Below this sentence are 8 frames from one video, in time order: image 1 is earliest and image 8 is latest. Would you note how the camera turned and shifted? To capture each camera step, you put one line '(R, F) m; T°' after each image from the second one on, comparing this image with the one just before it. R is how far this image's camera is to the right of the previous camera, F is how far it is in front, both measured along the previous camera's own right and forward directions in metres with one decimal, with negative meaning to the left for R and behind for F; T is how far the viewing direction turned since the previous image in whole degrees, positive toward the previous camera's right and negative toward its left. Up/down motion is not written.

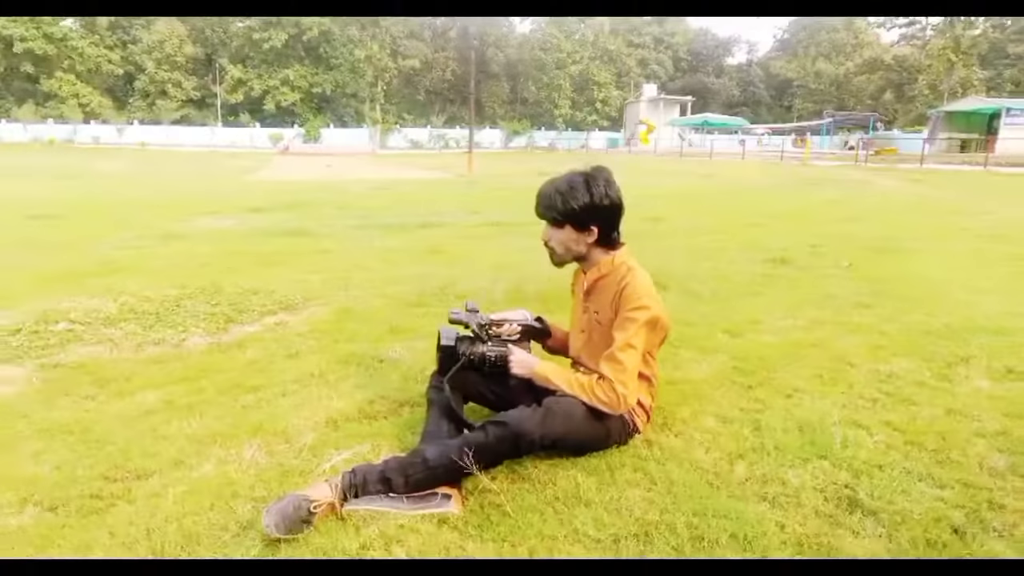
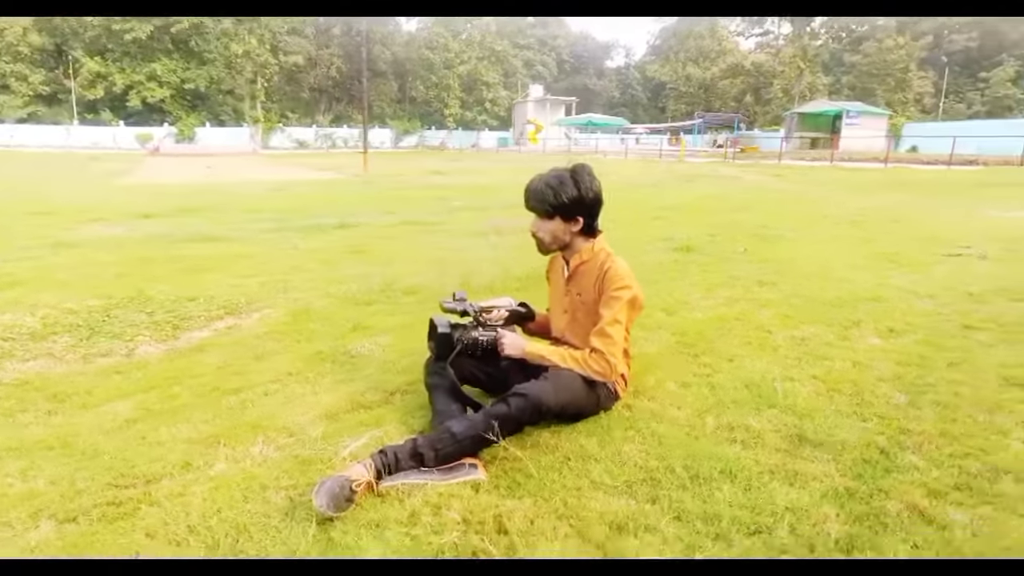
(-0.3, -0.1) m; +10°
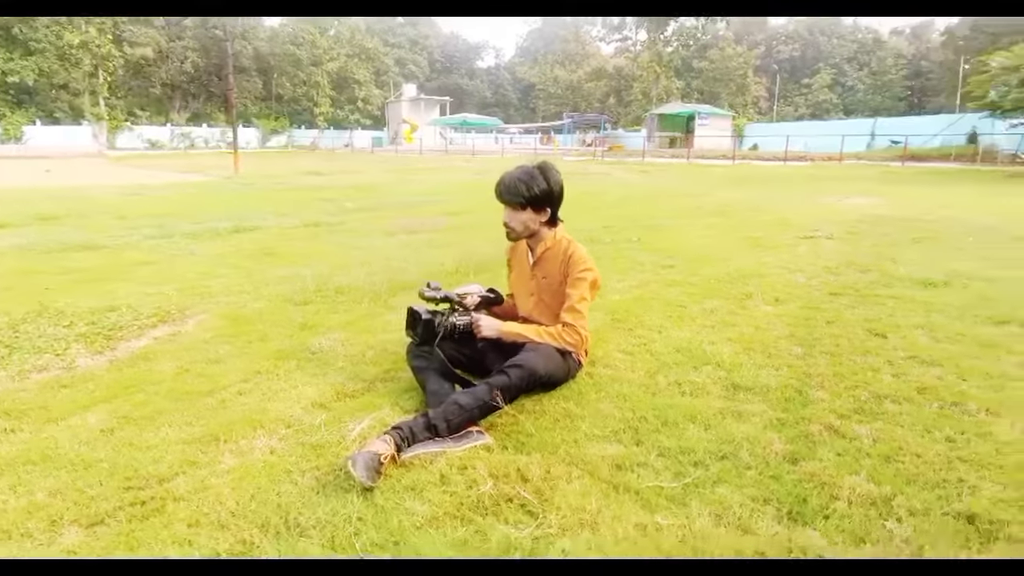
(-0.3, -0.2) m; +12°
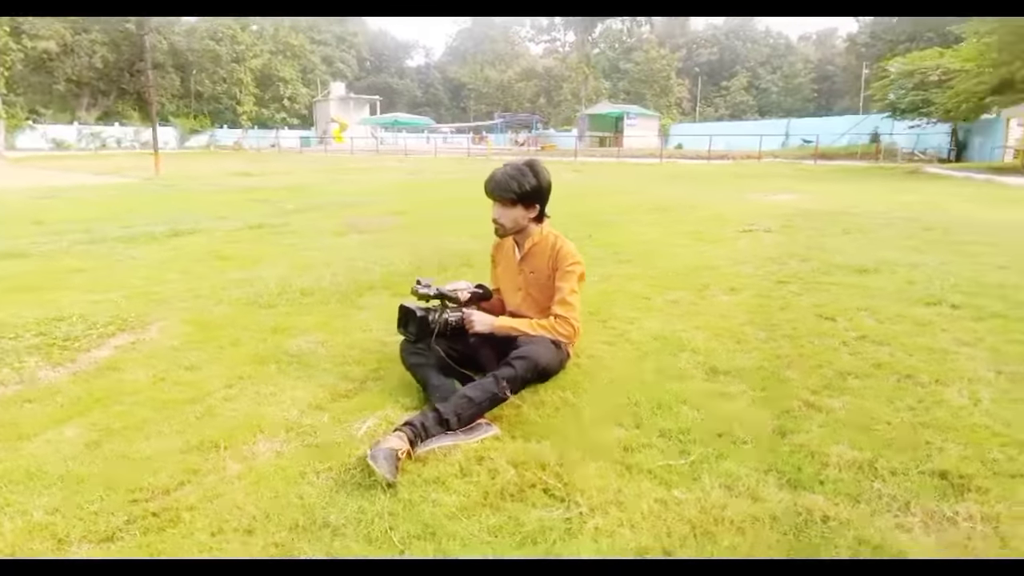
(-0.2, 0.0) m; +6°
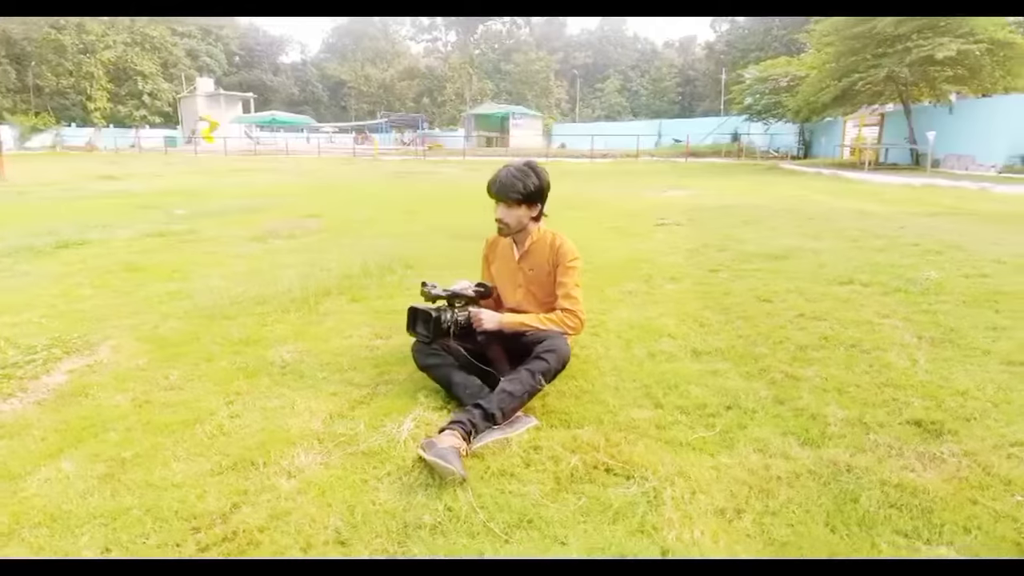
(-0.4, 0.0) m; +11°
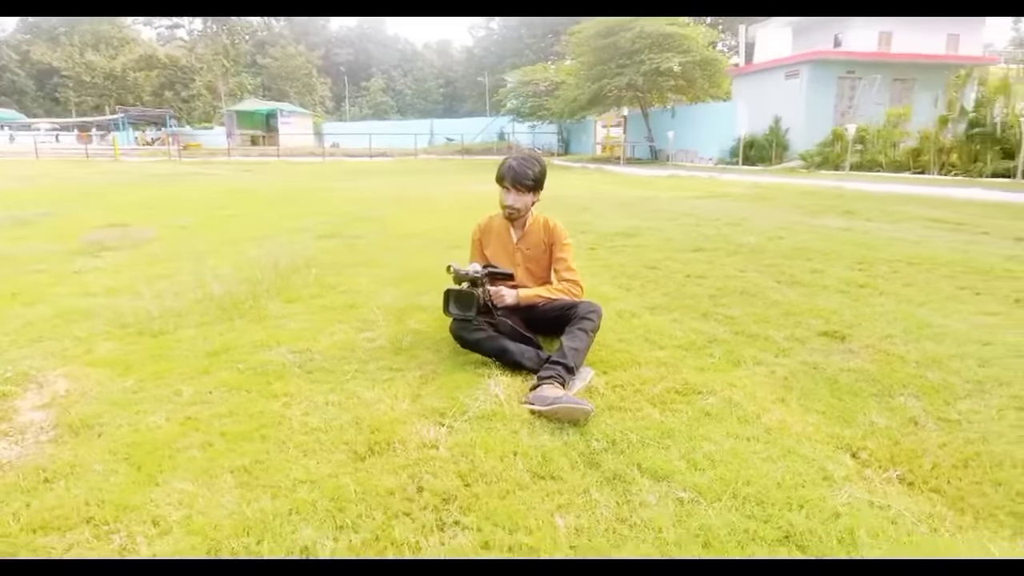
(-1.0, -0.1) m; +22°
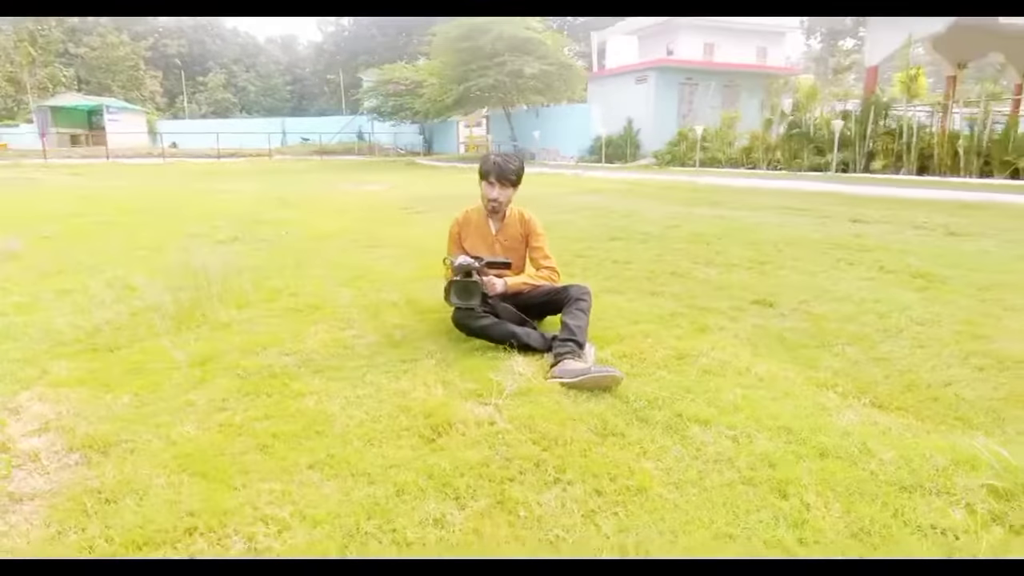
(-0.6, -0.1) m; +14°
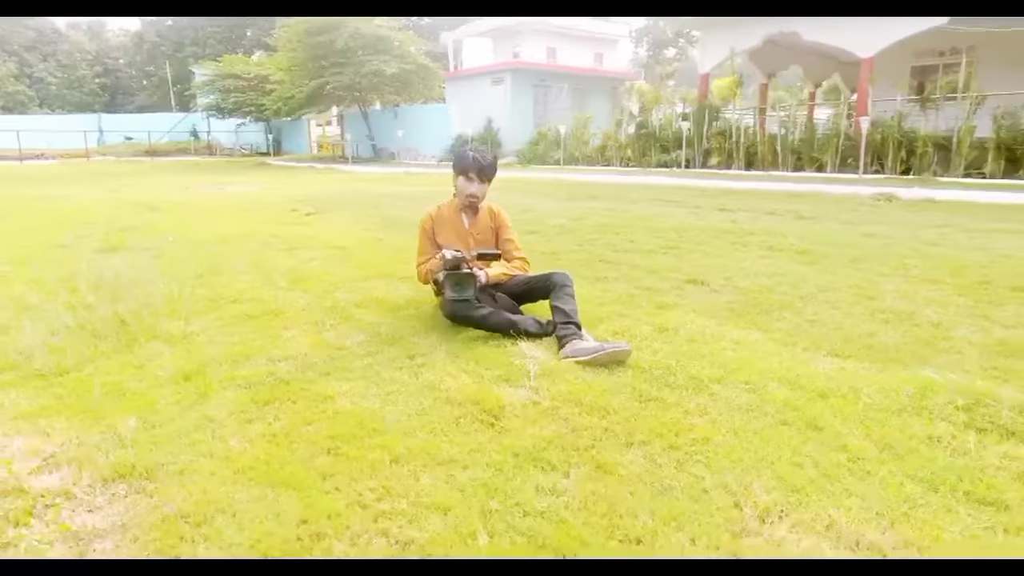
(-0.6, 0.0) m; +14°
